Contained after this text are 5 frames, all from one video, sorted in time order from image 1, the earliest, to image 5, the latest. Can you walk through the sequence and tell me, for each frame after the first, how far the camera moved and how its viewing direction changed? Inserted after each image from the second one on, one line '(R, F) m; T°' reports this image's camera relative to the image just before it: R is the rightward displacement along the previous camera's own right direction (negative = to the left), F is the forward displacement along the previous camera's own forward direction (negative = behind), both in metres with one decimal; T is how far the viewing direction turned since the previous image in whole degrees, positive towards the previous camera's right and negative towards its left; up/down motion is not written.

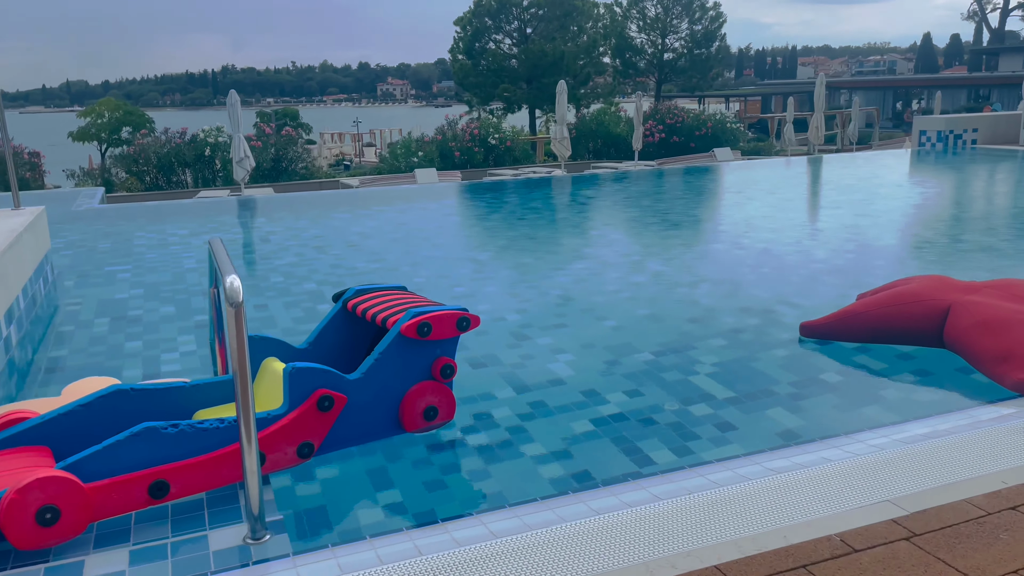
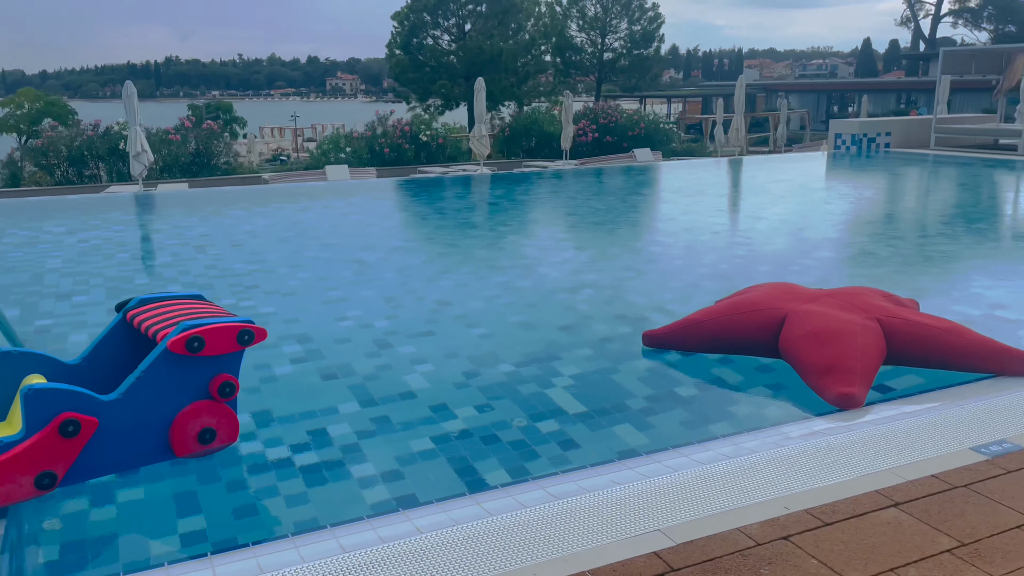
(+0.5, +0.2) m; +3°
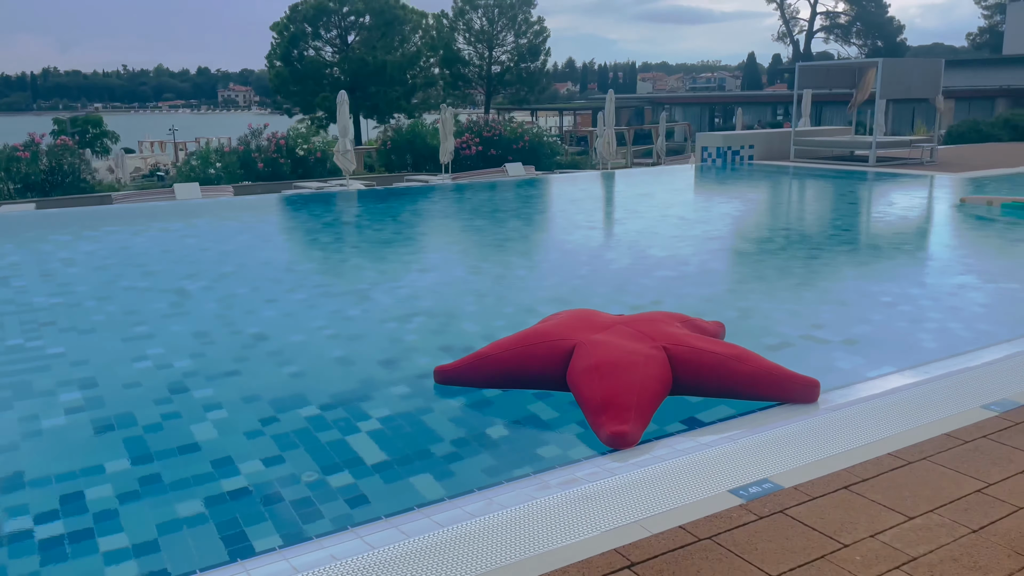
(+0.5, +0.2) m; +7°
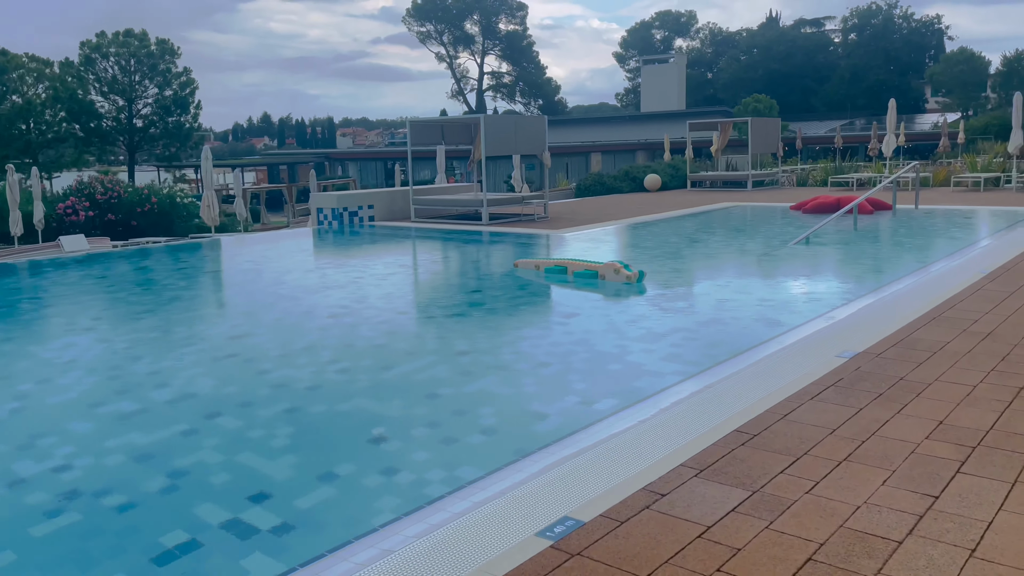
(+1.8, +1.2) m; +20°
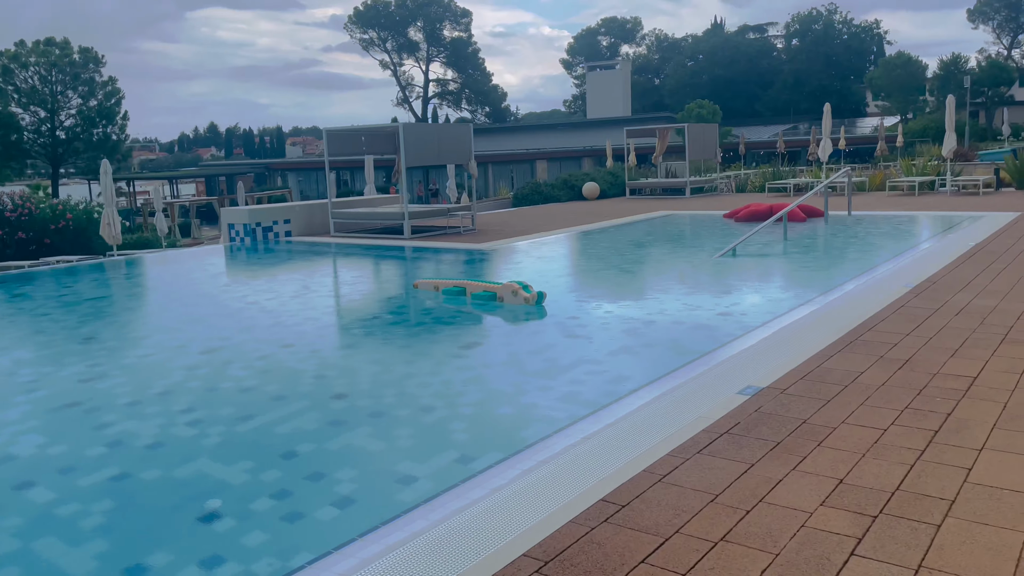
(+0.5, +0.5) m; +3°
